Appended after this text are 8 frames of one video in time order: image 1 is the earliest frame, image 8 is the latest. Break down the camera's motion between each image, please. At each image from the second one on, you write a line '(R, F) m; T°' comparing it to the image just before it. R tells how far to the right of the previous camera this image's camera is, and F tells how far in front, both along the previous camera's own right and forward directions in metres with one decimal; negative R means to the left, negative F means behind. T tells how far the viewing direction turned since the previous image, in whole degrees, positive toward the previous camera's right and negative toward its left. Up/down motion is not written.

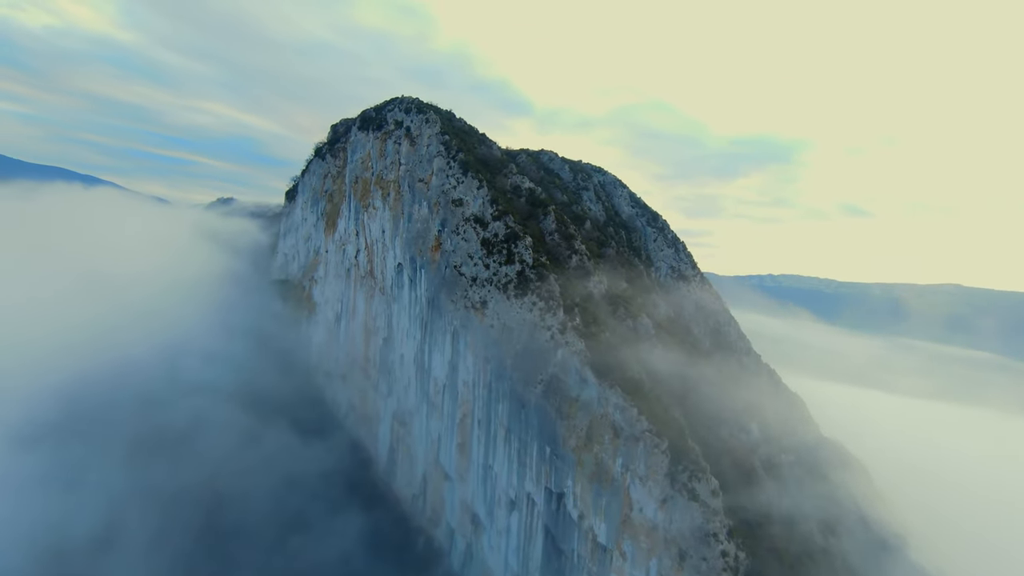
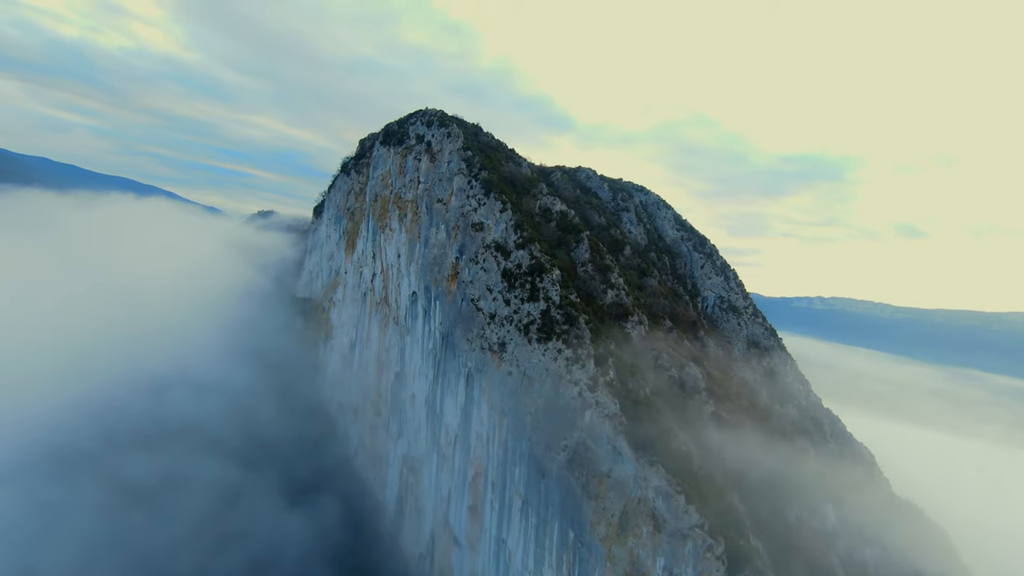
(+0.6, +4.0) m; -4°
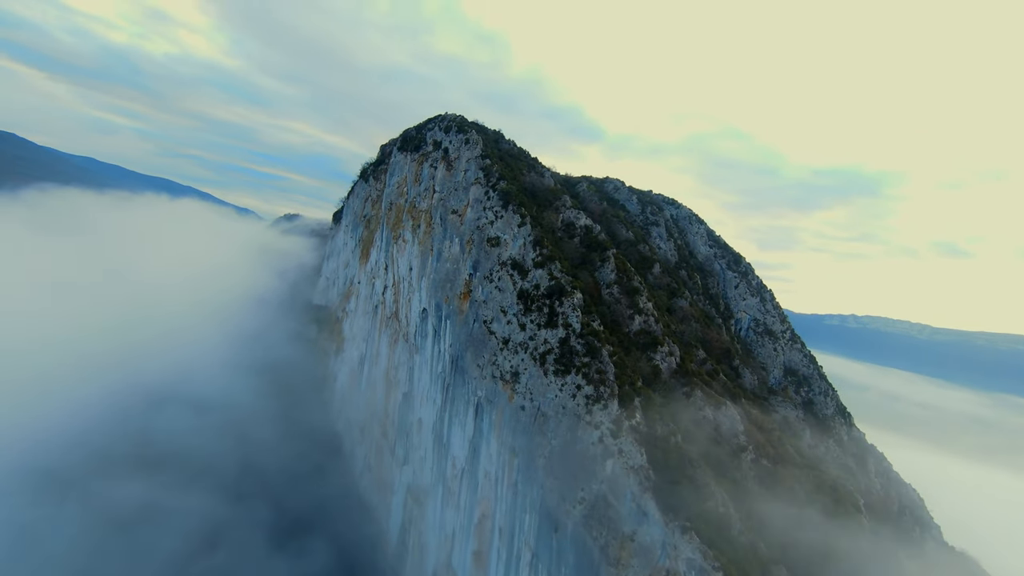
(+0.3, +2.4) m; -3°
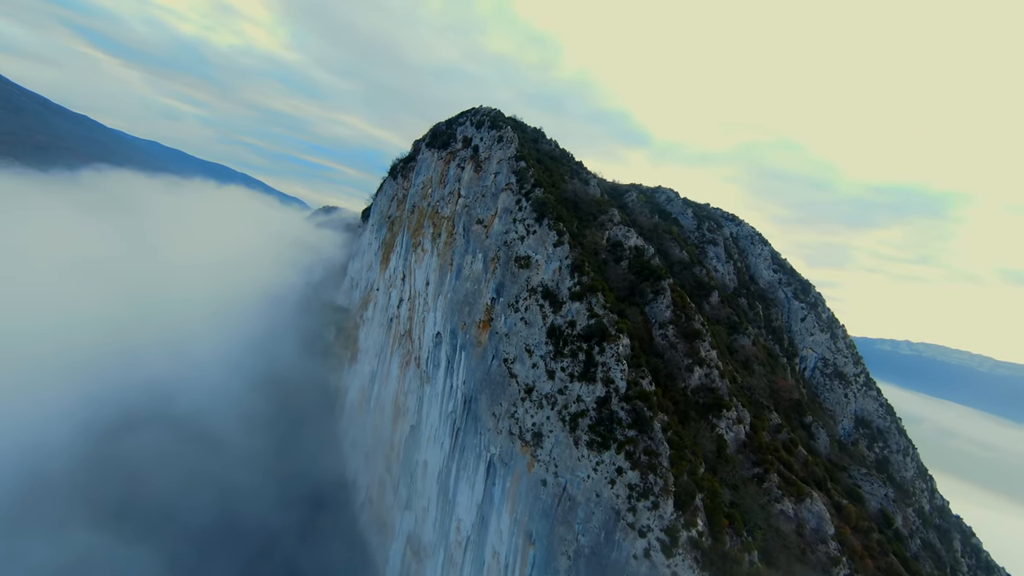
(+0.2, +4.6) m; -4°
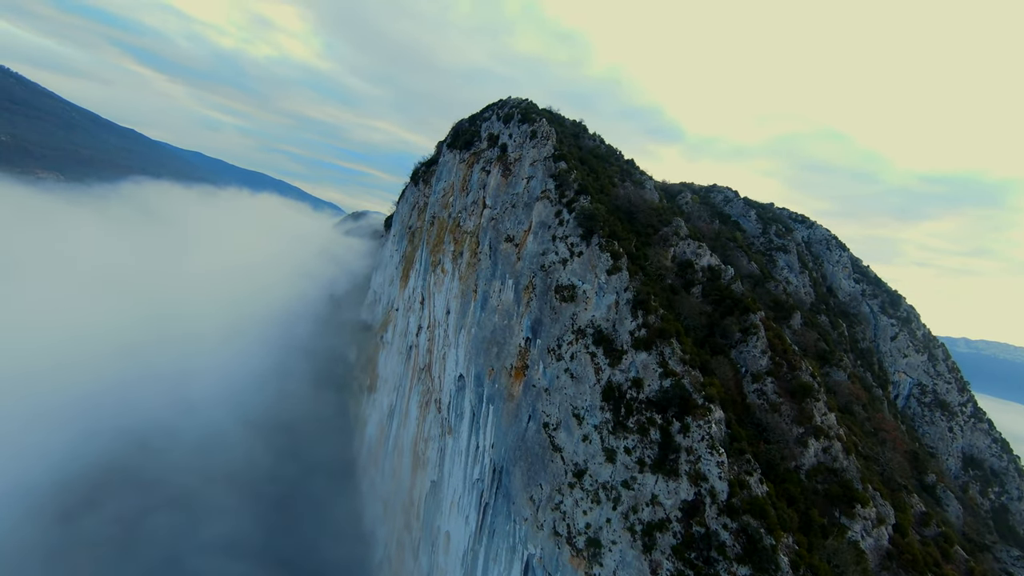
(-0.2, +4.8) m; -4°
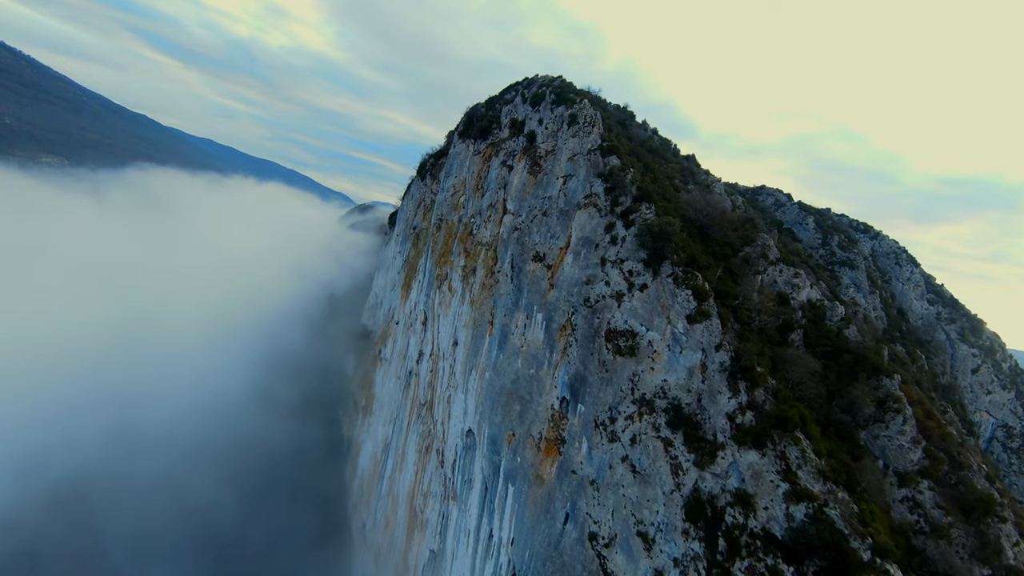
(-0.6, +4.7) m; -1°
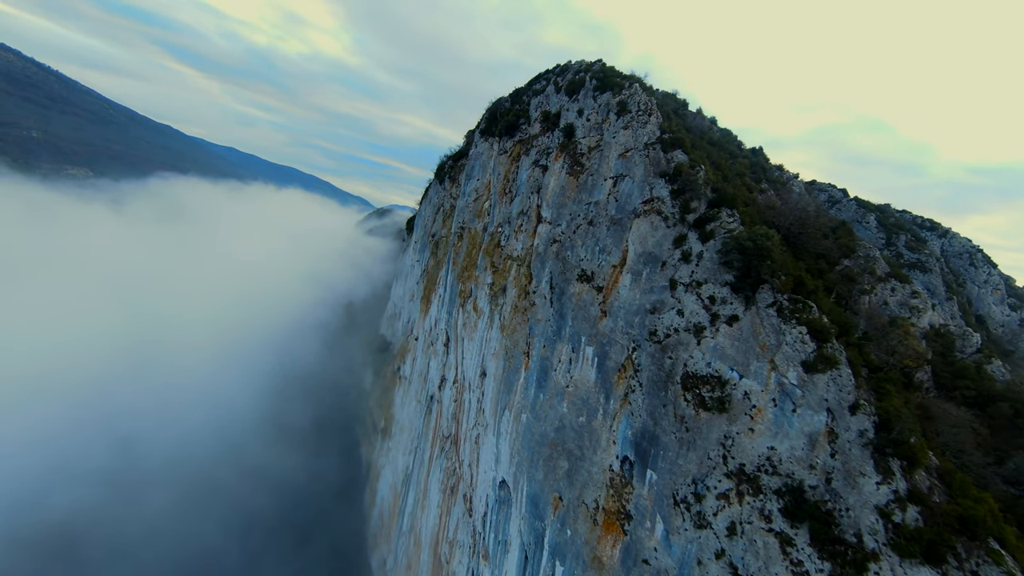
(-0.5, +2.6) m; -2°
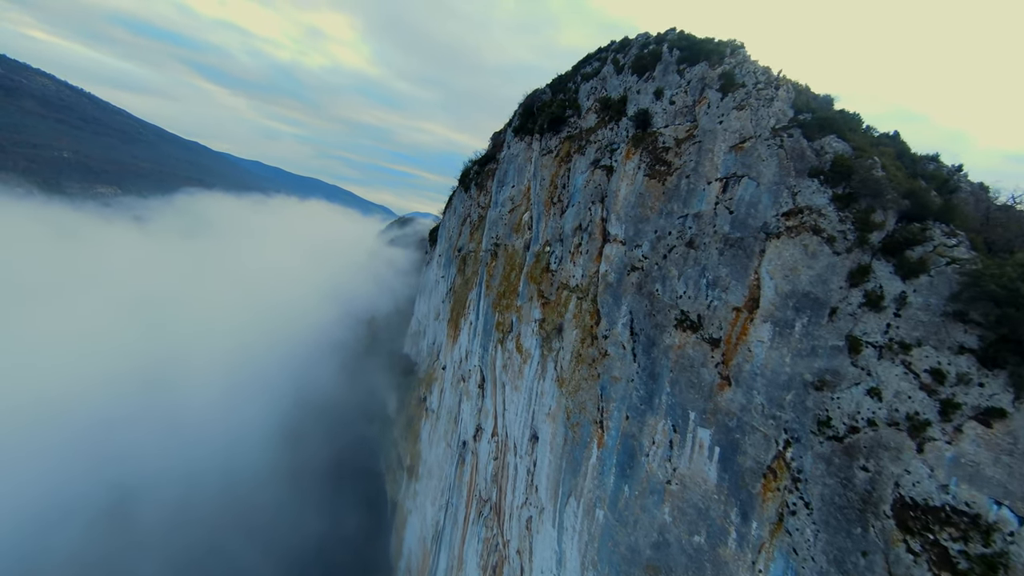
(-0.8, +3.4) m; -2°
